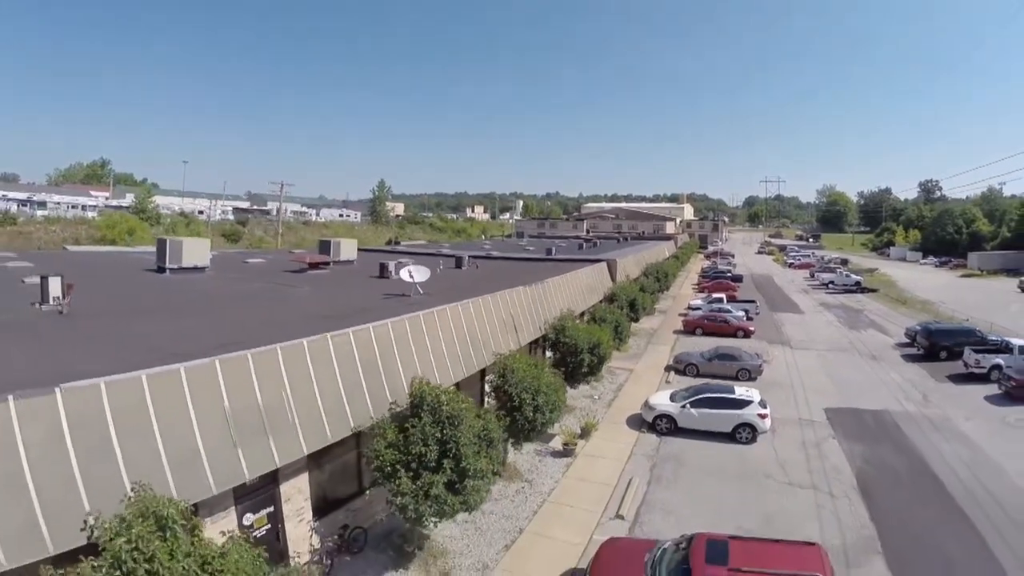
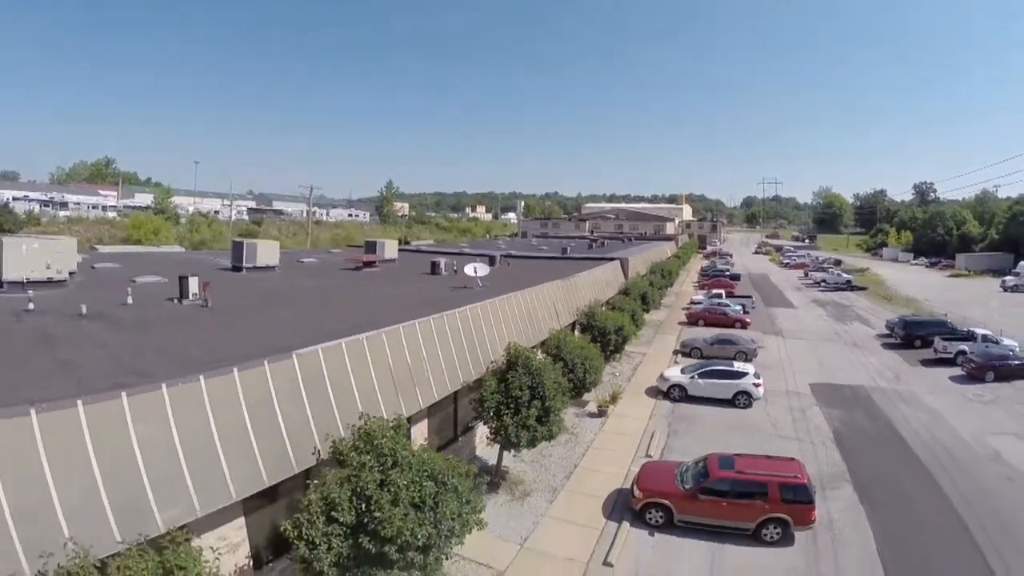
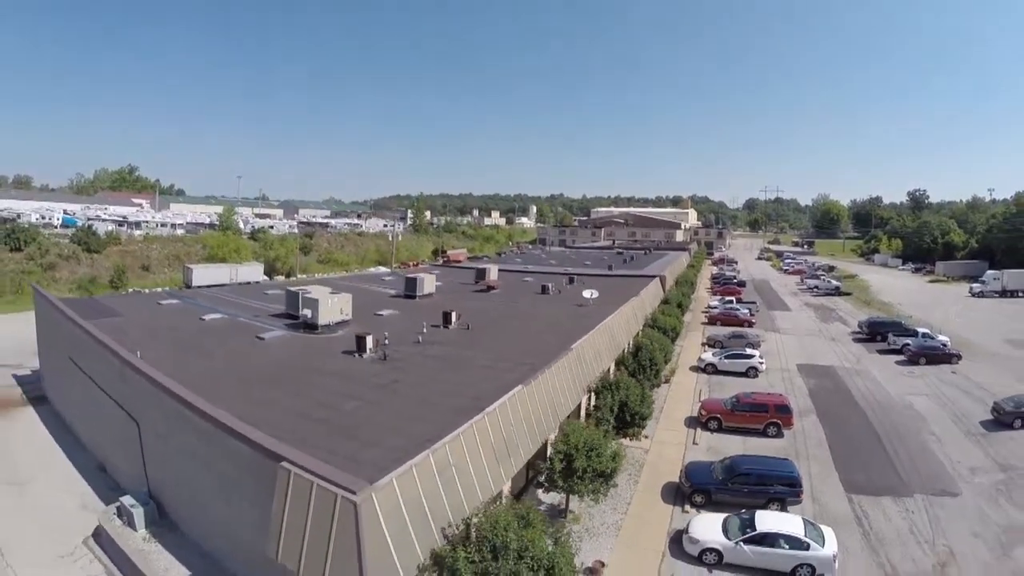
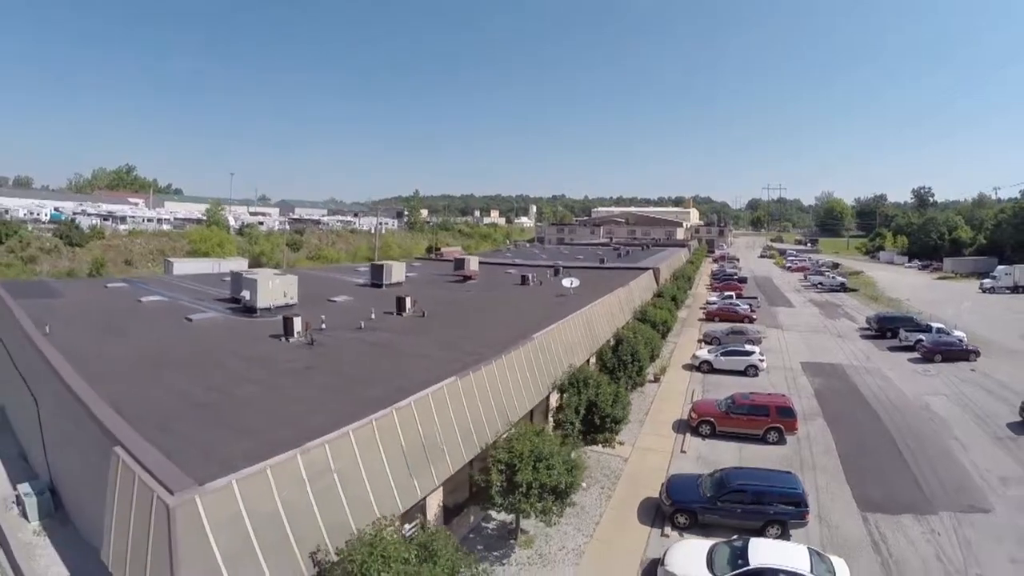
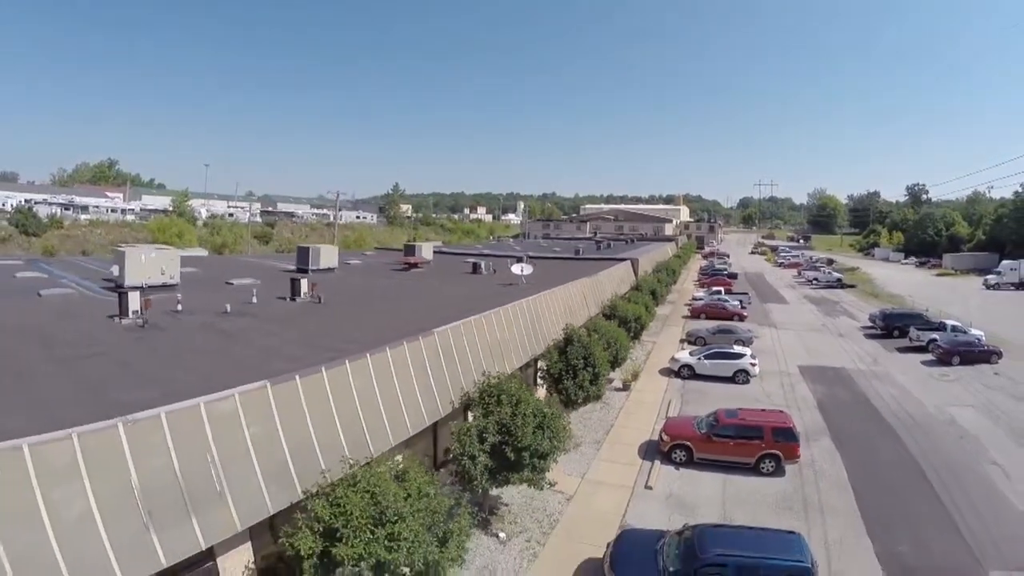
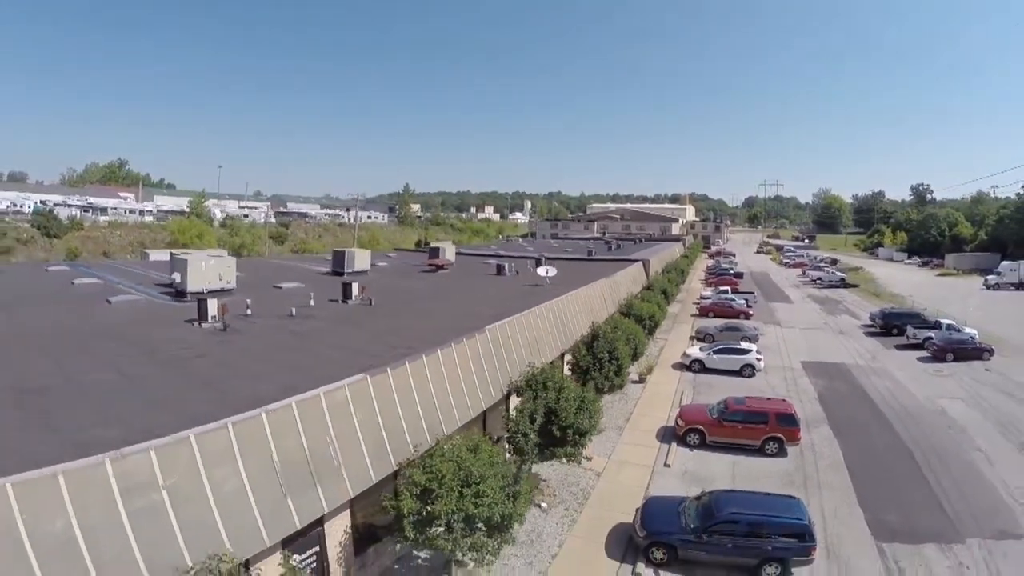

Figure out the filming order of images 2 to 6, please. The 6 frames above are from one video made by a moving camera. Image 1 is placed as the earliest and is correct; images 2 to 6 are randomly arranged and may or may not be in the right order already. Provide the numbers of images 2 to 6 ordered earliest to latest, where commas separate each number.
2, 5, 6, 4, 3
